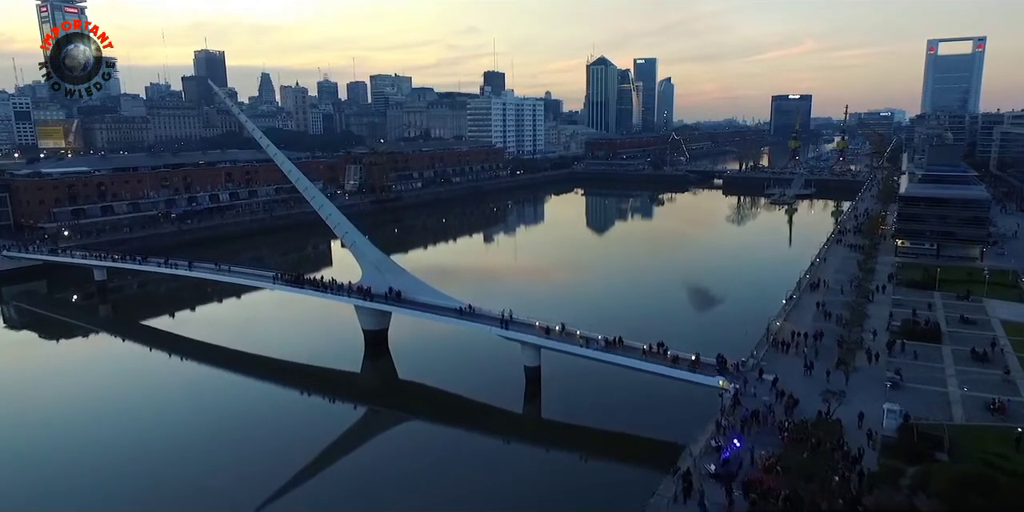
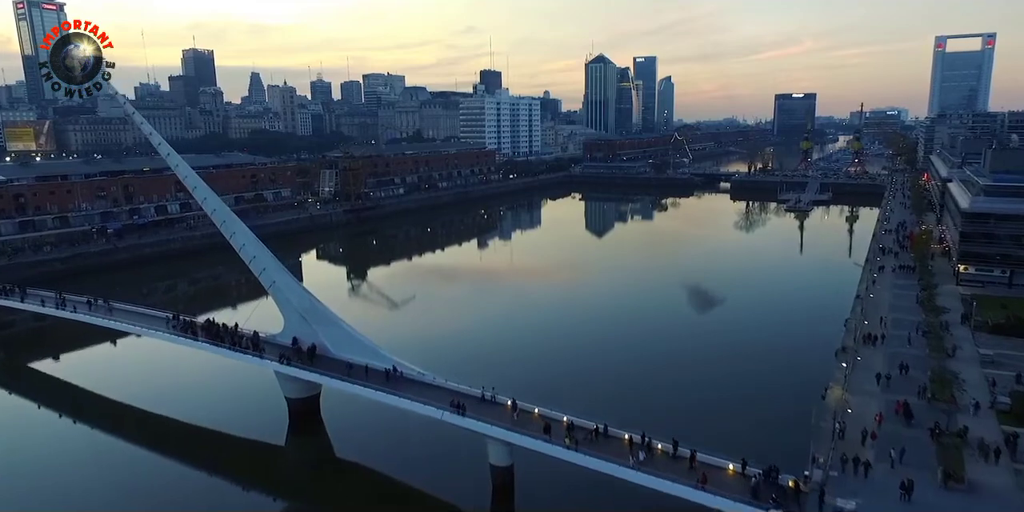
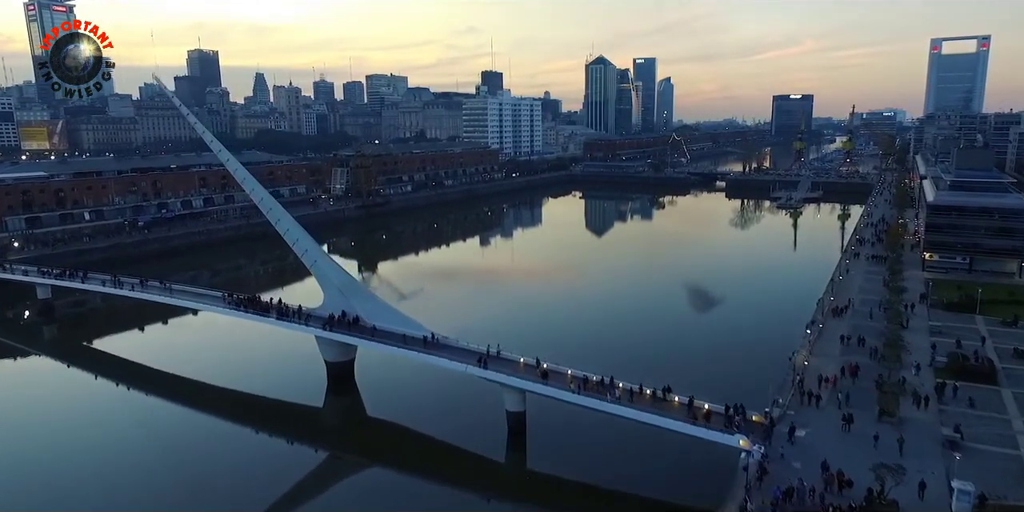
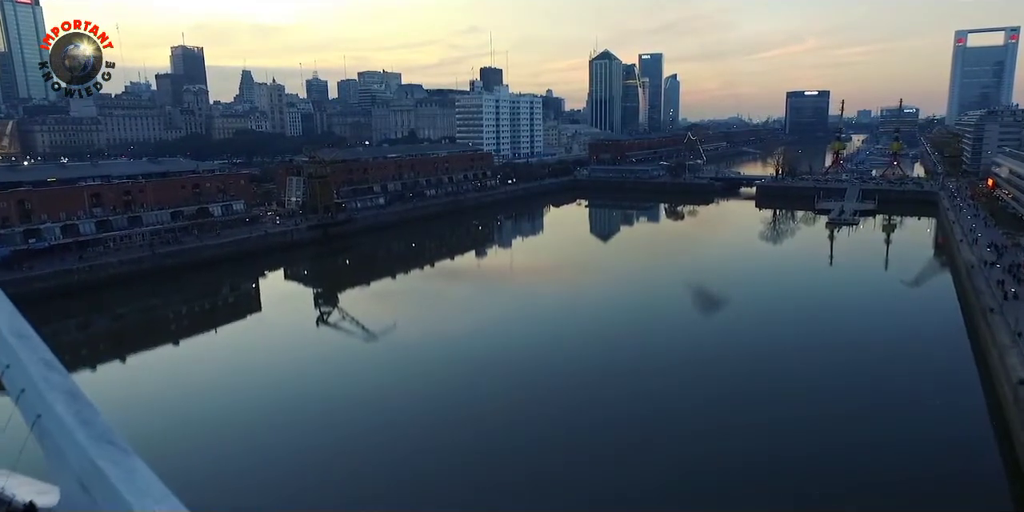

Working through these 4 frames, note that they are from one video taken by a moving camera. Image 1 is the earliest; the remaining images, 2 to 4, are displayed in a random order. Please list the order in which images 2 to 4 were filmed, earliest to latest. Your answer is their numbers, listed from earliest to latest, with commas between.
3, 2, 4
